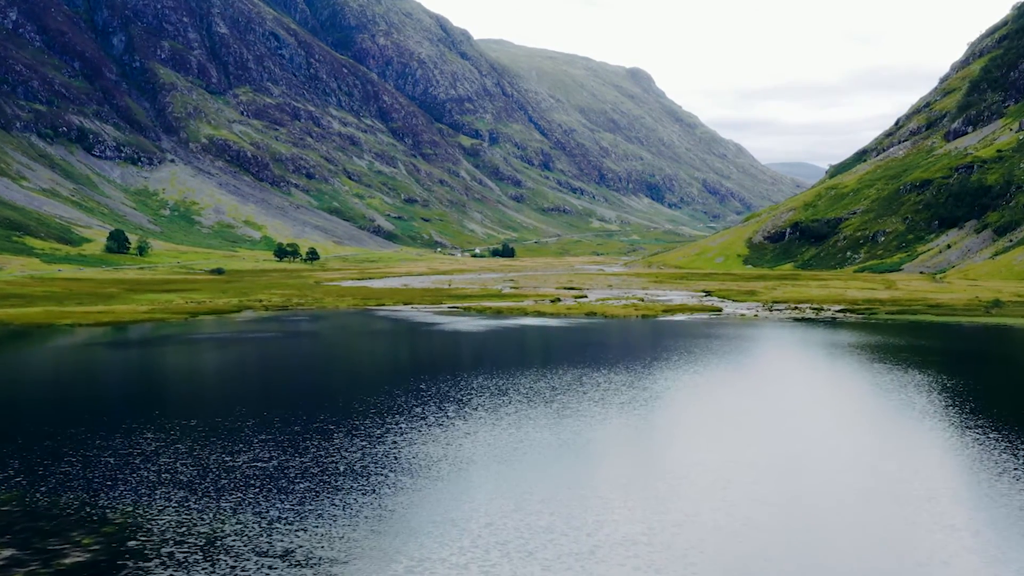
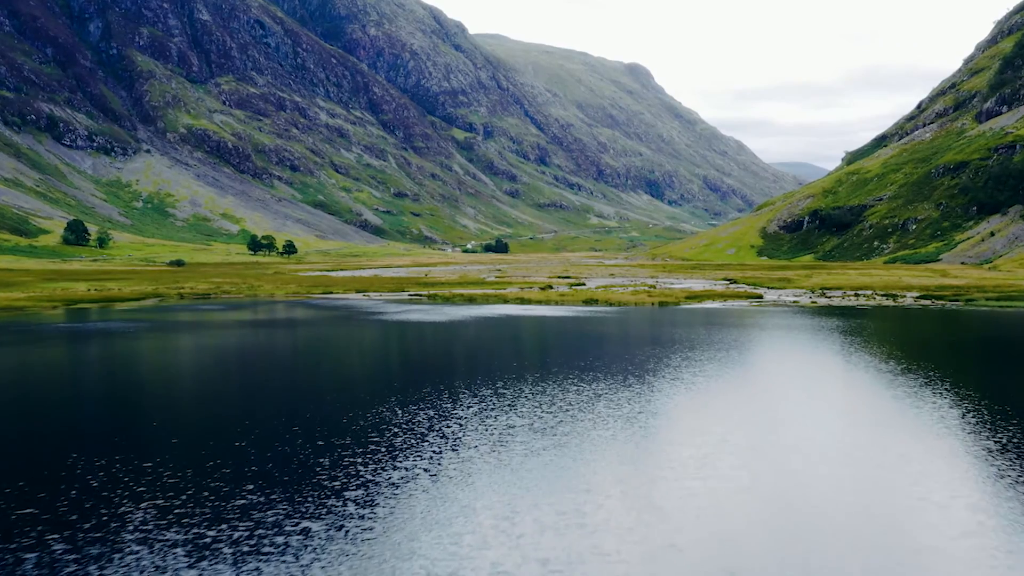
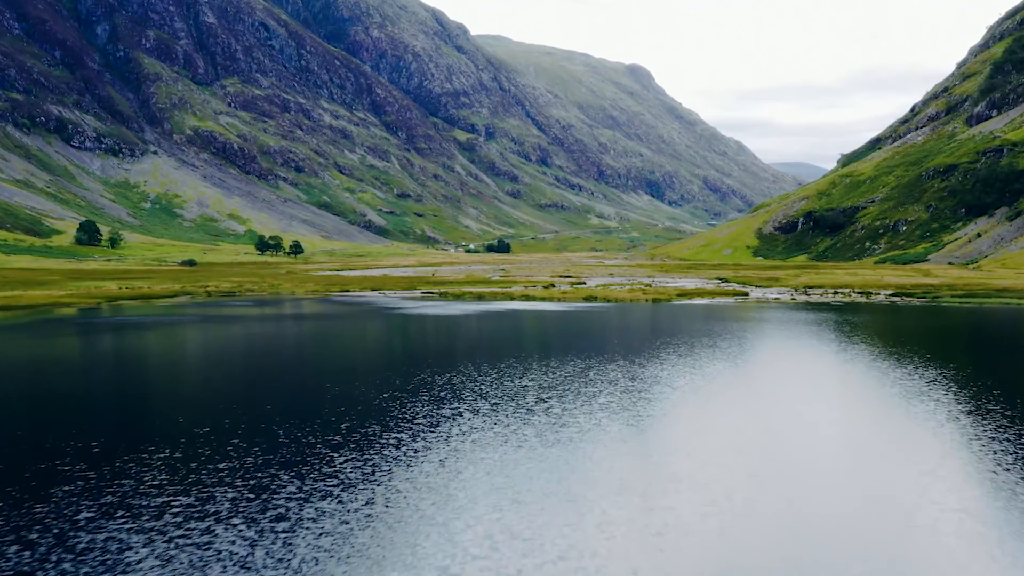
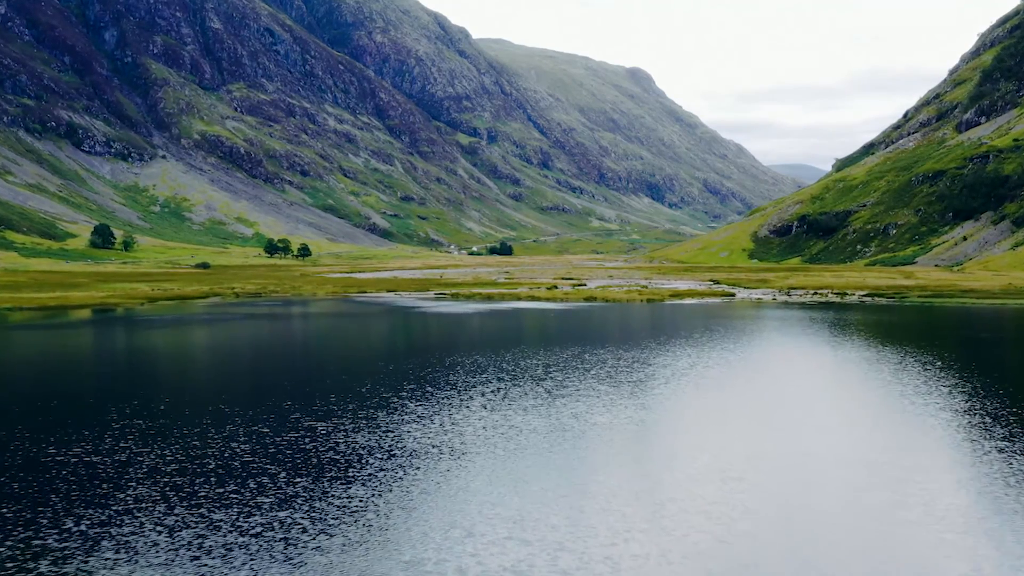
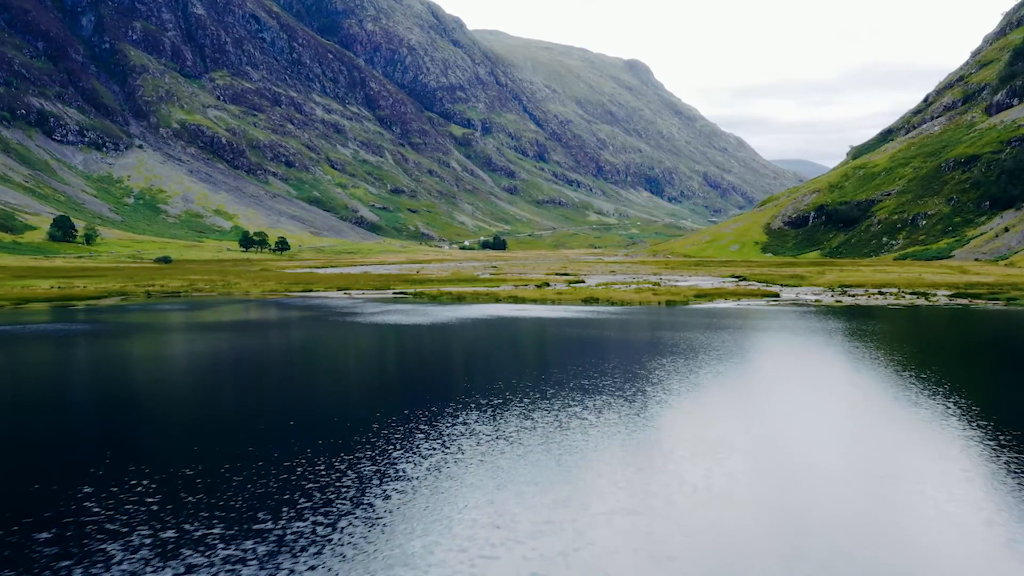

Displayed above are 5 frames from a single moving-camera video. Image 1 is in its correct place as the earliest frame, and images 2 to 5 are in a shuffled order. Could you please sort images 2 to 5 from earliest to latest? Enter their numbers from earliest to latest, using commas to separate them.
4, 3, 2, 5
